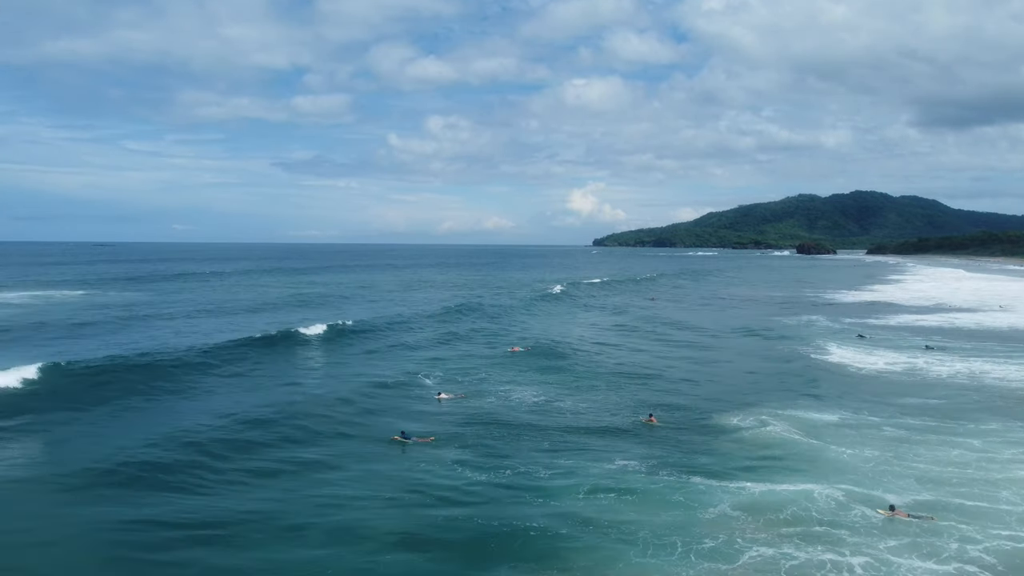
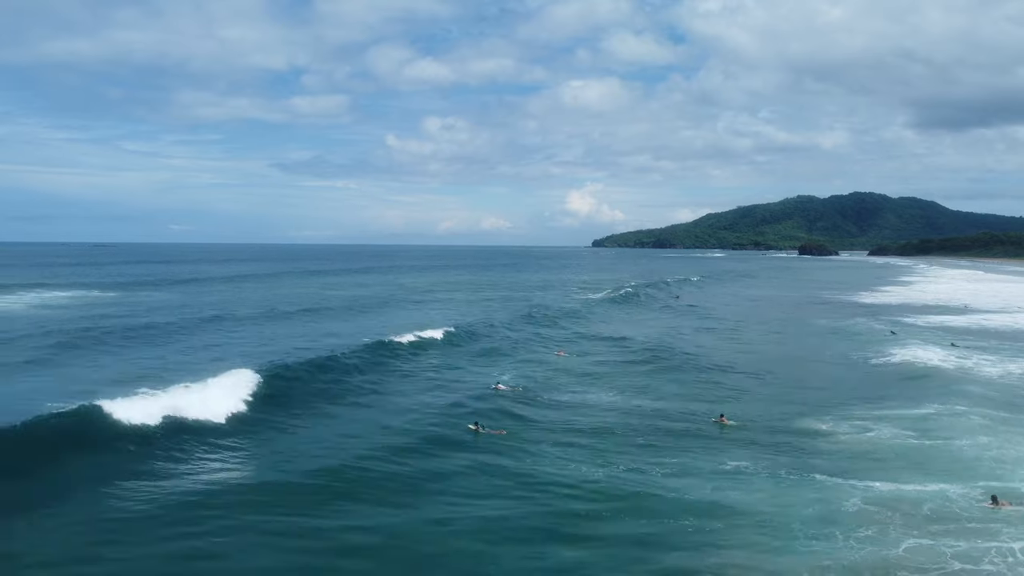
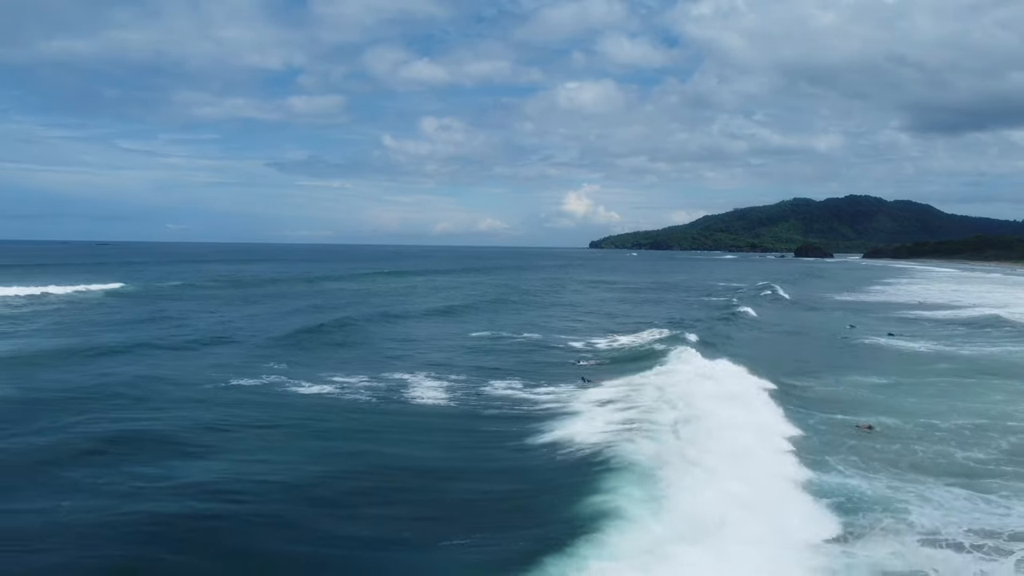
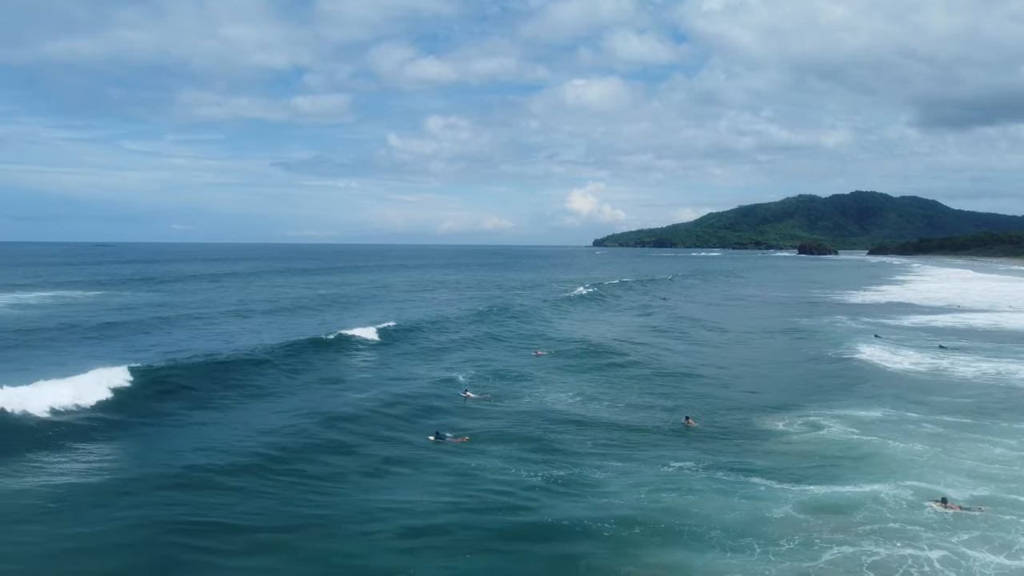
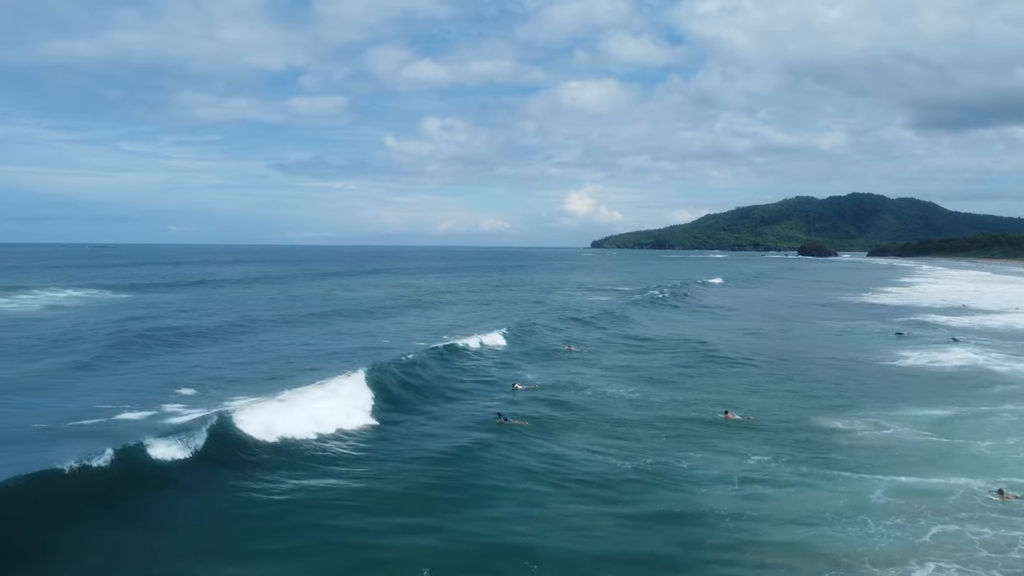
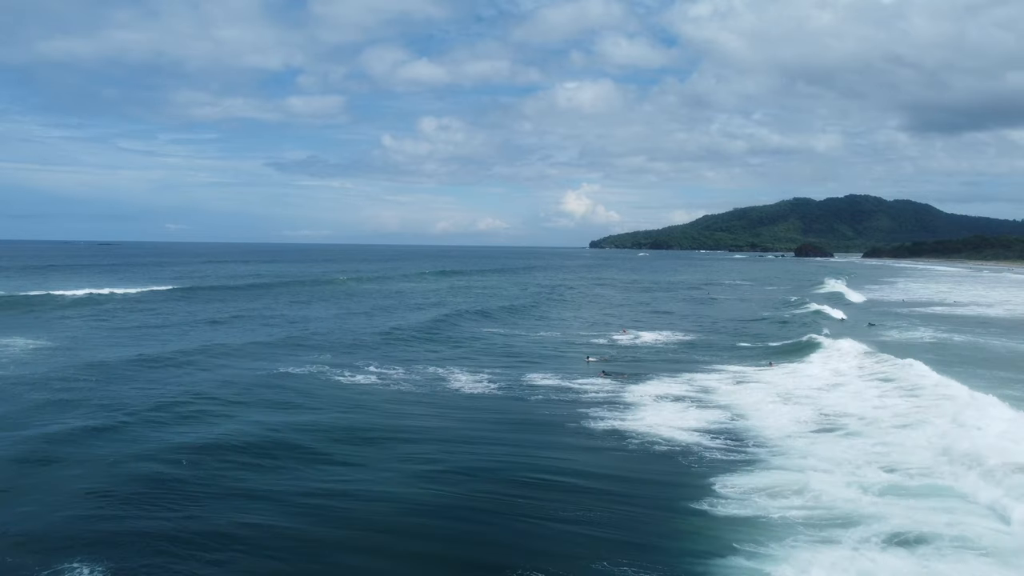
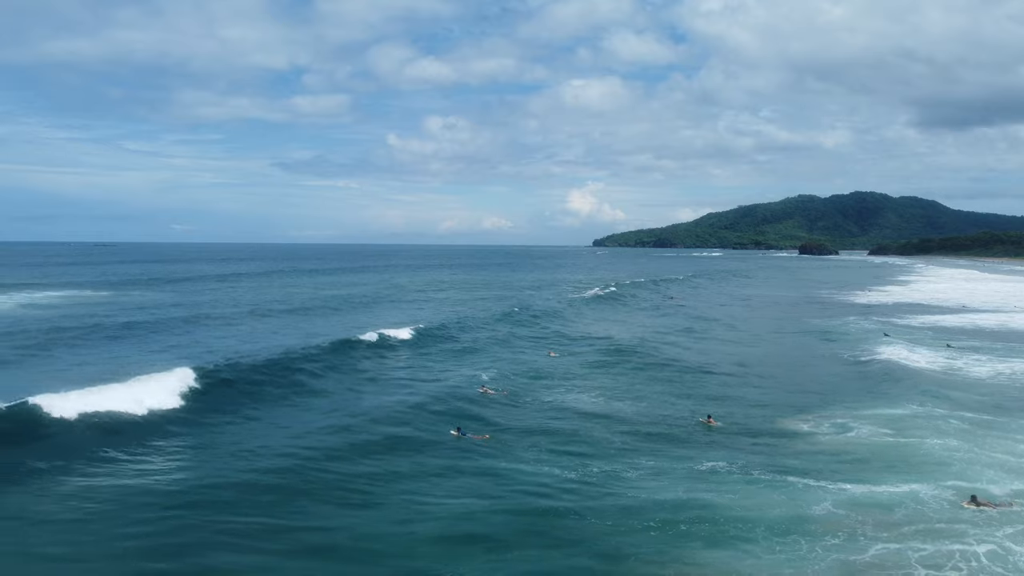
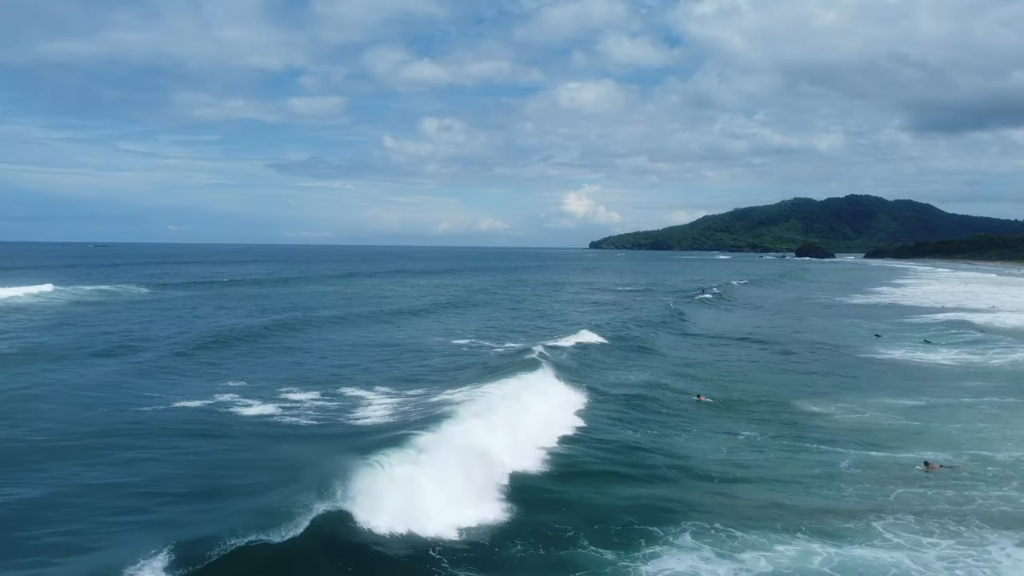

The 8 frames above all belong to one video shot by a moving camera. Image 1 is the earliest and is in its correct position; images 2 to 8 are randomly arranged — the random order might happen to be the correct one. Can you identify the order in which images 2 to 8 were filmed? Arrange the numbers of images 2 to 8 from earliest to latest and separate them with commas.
4, 7, 2, 5, 8, 3, 6
